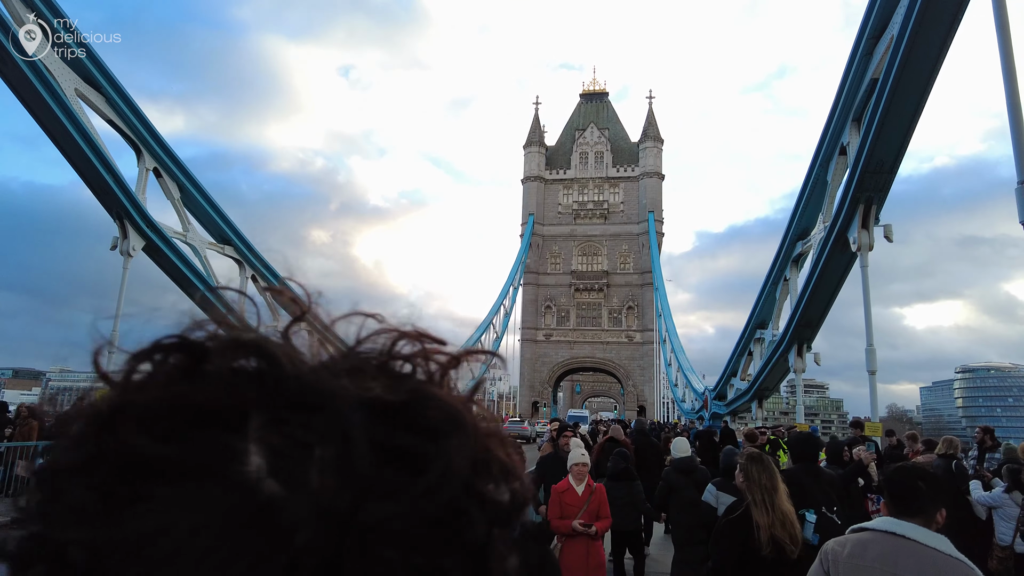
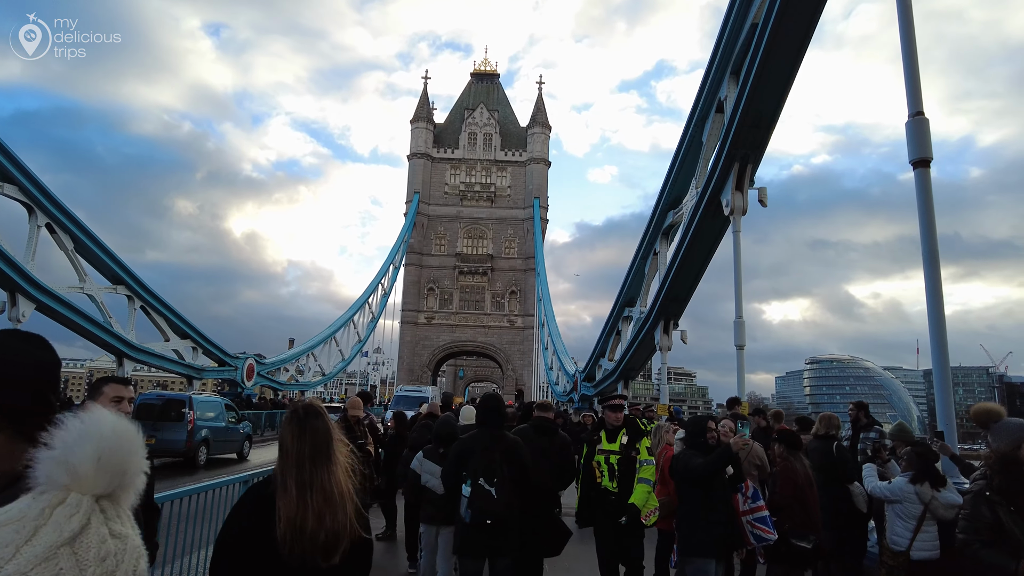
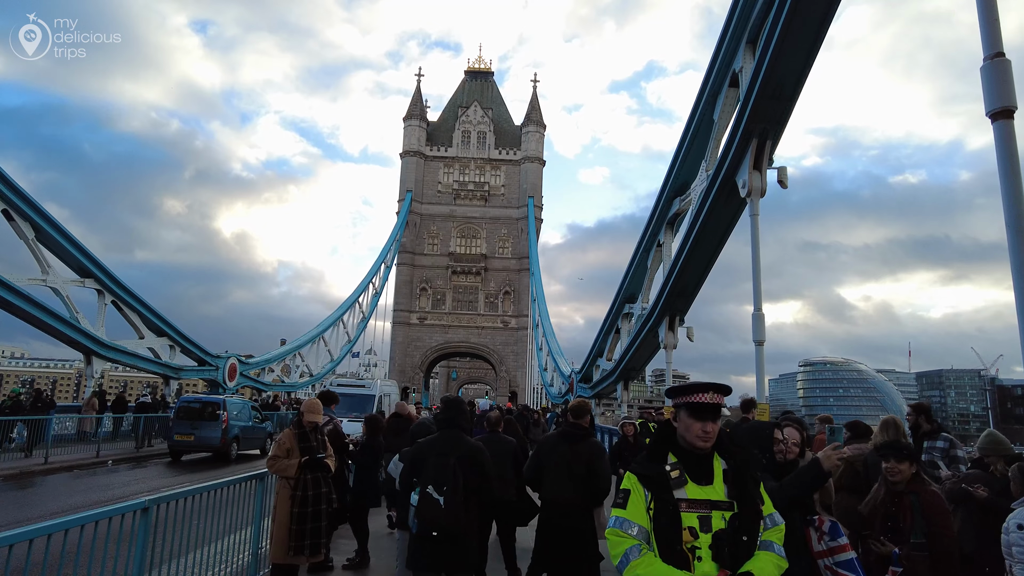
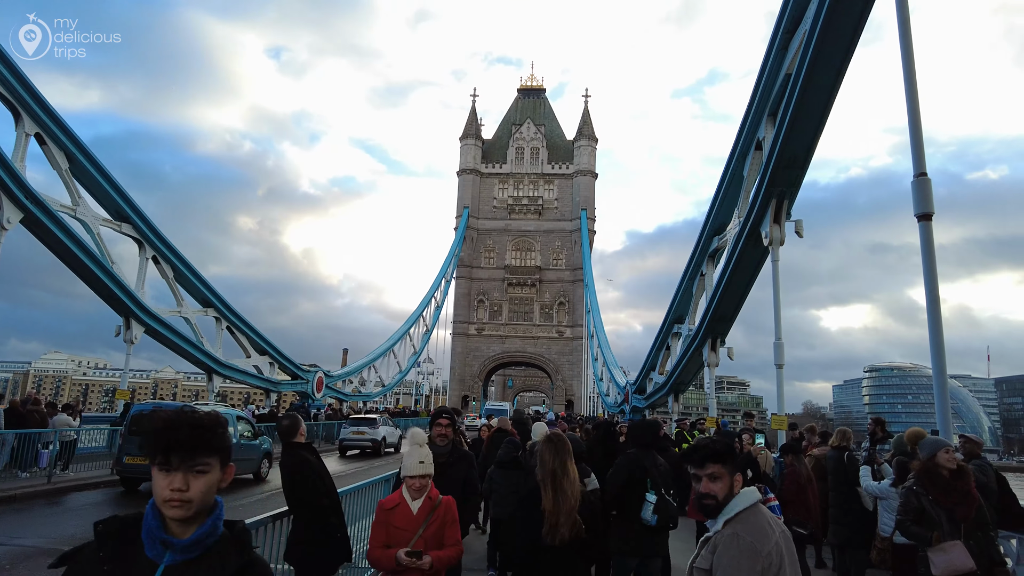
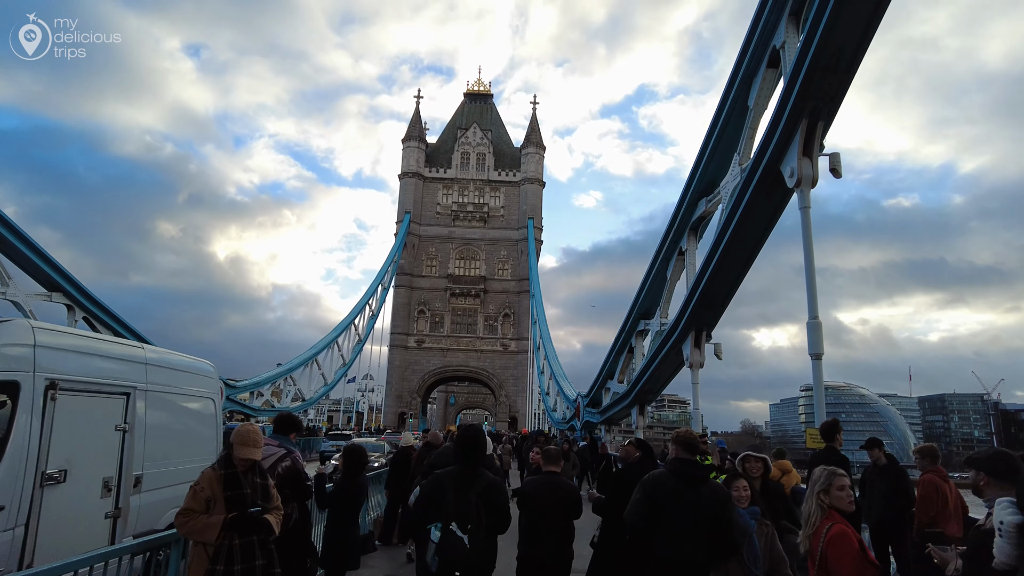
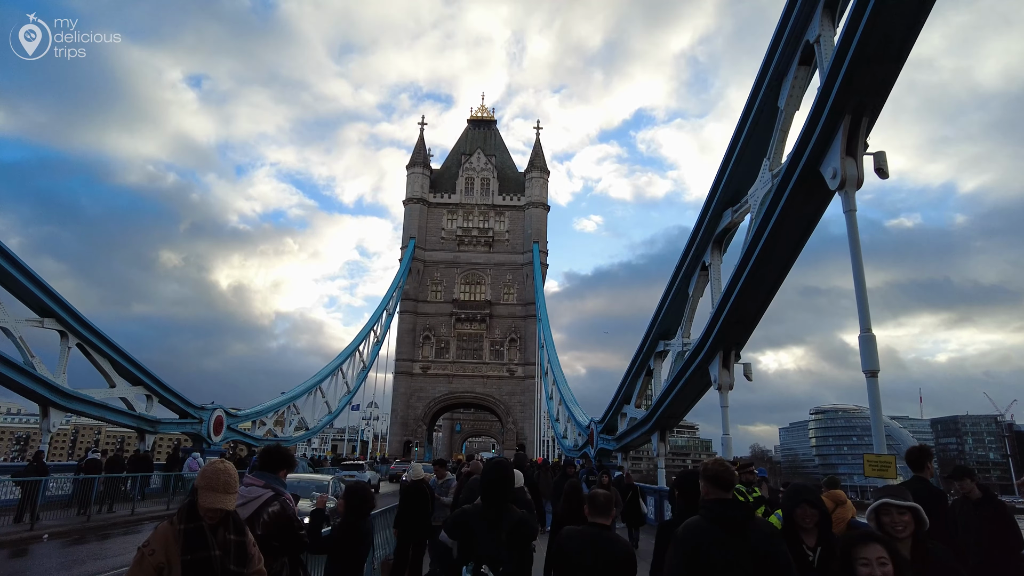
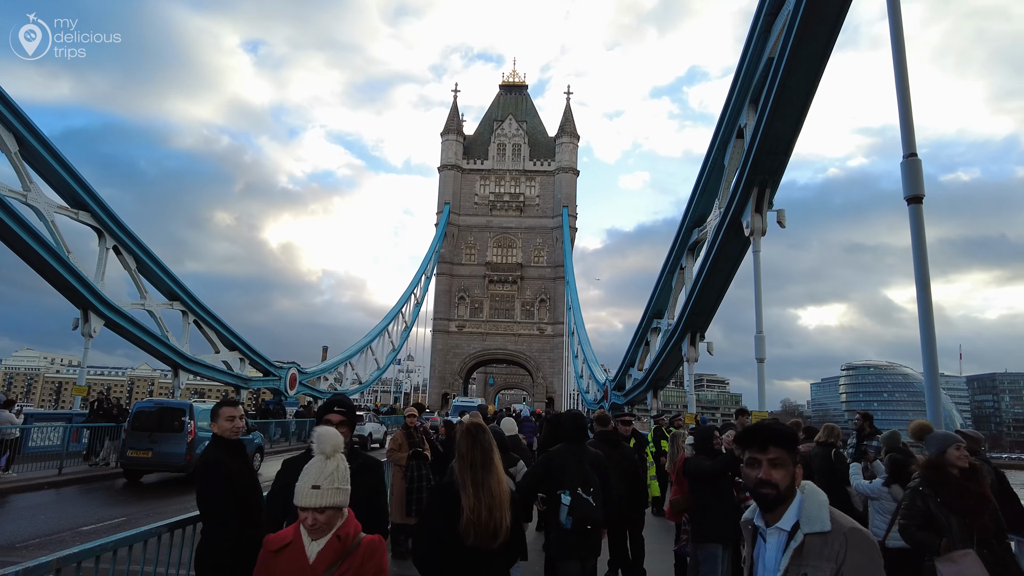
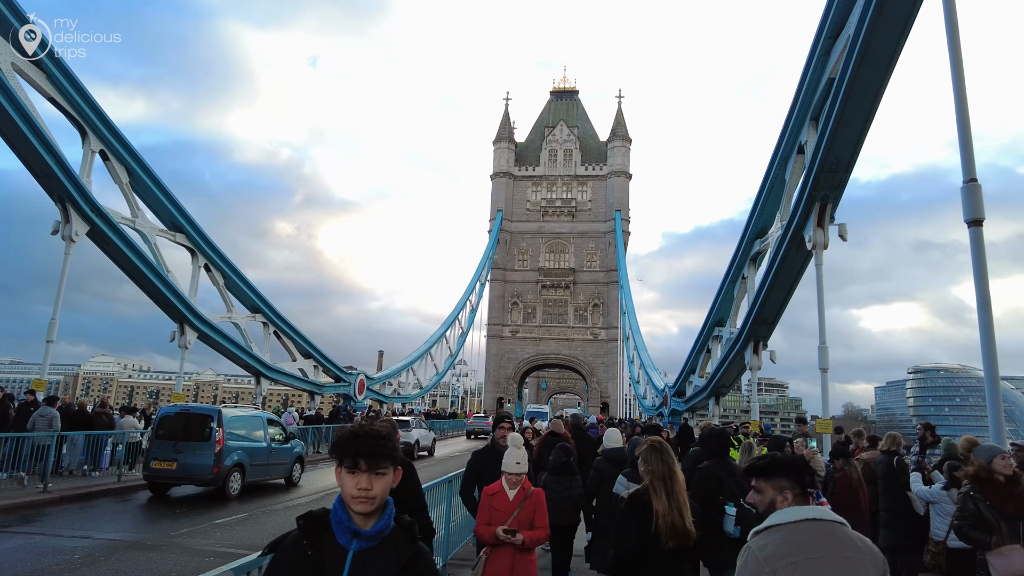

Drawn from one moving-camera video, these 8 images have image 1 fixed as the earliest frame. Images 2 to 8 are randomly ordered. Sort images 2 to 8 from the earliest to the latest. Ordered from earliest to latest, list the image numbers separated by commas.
8, 4, 7, 2, 3, 5, 6
